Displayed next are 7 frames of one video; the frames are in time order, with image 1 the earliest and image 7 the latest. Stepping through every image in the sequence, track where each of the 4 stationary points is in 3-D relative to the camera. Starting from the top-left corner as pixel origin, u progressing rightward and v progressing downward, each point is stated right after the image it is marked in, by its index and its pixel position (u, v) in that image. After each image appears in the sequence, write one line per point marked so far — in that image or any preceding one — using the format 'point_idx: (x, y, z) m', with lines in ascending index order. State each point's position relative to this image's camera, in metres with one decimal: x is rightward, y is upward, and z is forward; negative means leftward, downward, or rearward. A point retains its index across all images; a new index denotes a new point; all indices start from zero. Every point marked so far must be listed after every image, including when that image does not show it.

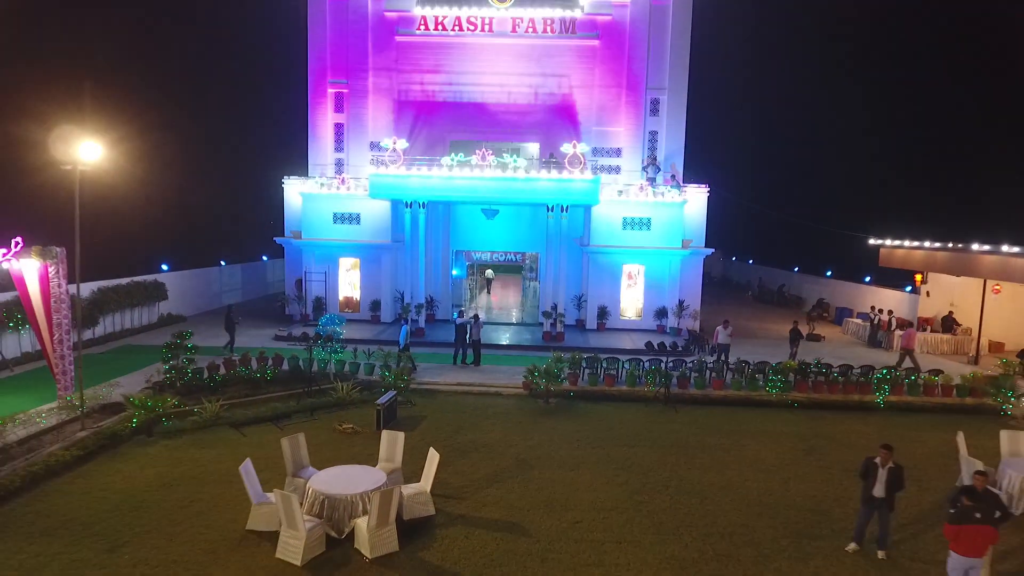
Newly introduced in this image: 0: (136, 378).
0: (-7.7, -1.8, +13.3) m
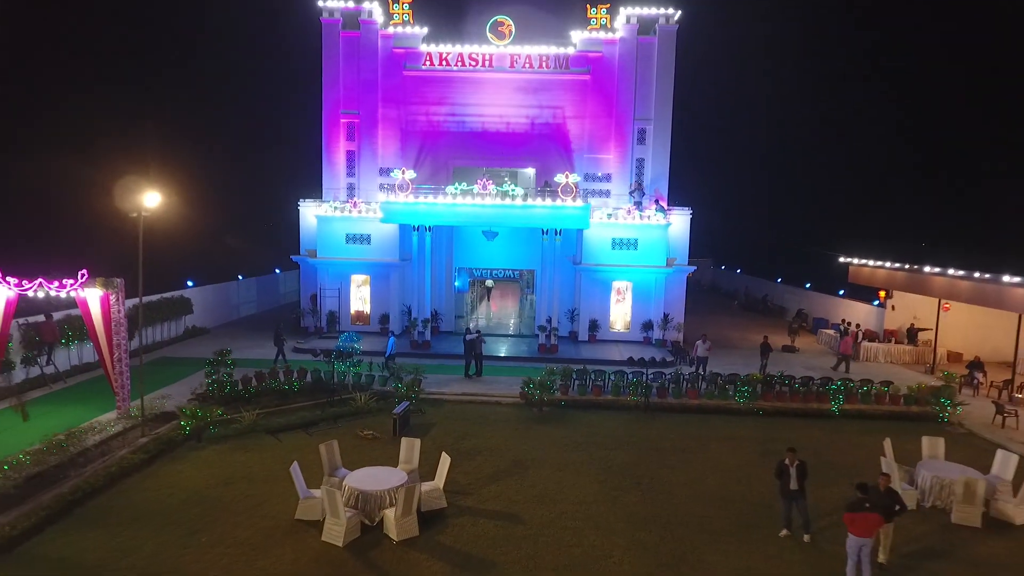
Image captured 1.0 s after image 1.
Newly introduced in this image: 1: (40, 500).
0: (-7.8, -2.4, +15.0) m
1: (-7.0, -3.1, +9.3) m
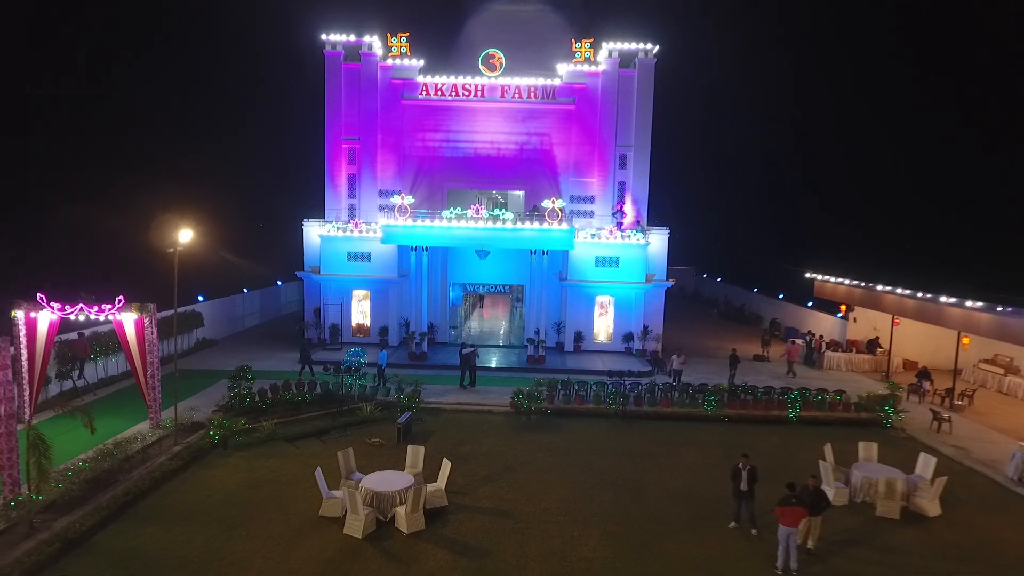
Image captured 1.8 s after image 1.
0: (-8.0, -2.9, +16.6) m
1: (-7.1, -3.7, +10.9) m
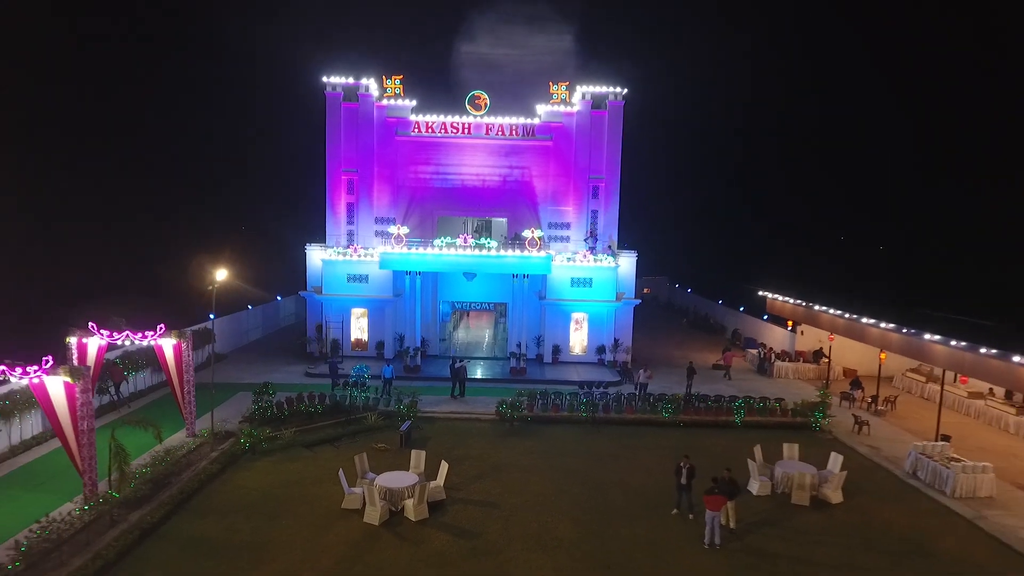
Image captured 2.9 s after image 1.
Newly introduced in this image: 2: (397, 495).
0: (-8.5, -3.7, +19.0) m
1: (-7.4, -4.4, +13.3) m
2: (-2.4, -4.3, +13.2) m
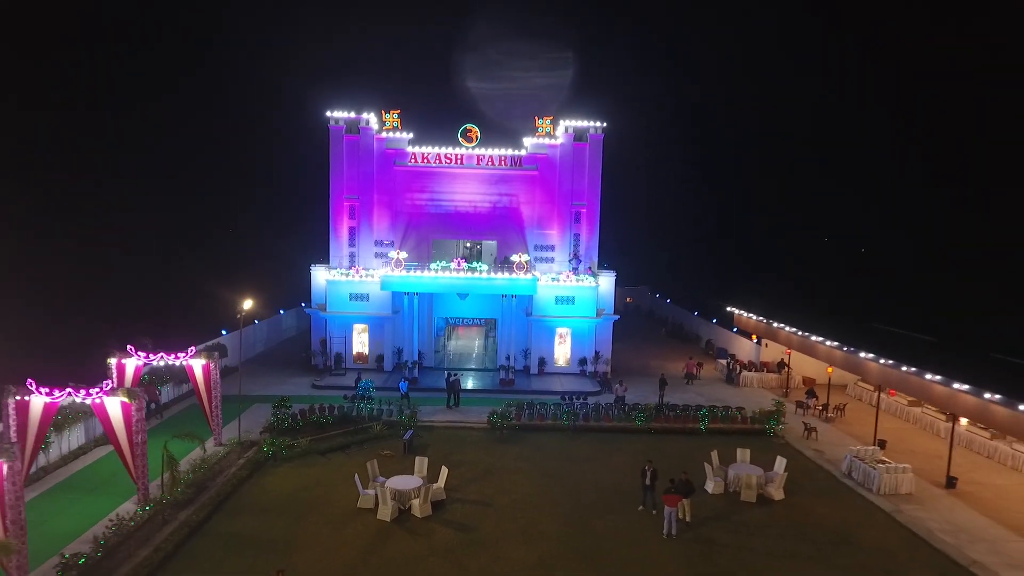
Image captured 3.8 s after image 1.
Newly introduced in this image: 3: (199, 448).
0: (-8.8, -4.5, +21.2) m
1: (-7.6, -5.2, +15.5) m
2: (-2.6, -5.1, +15.5) m
3: (-9.4, -4.8, +18.9) m
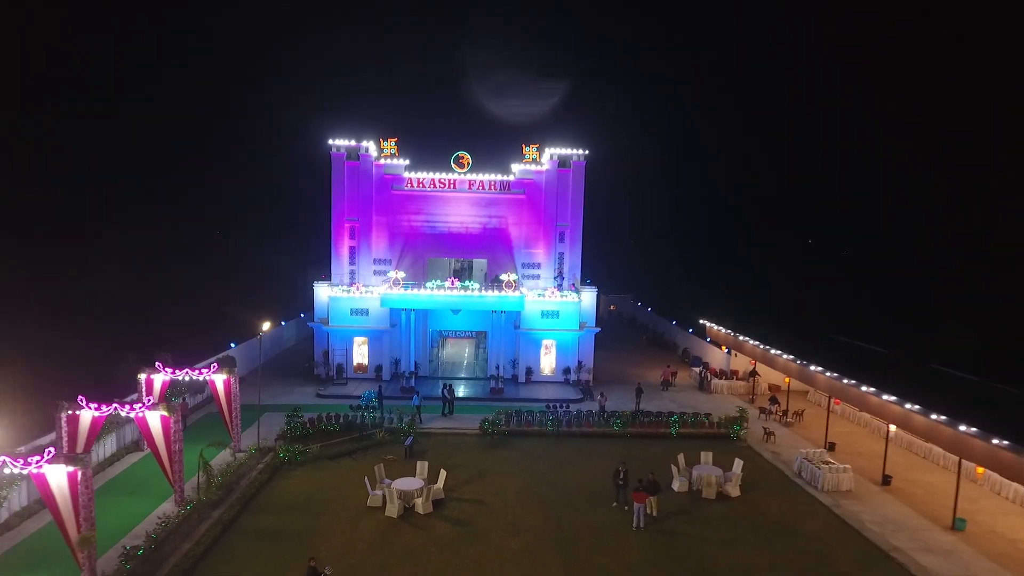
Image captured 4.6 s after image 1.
0: (-9.2, -5.2, +23.3) m
1: (-7.9, -6.0, +17.7) m
2: (-2.9, -5.8, +17.8) m
3: (-9.7, -5.5, +21.0) m
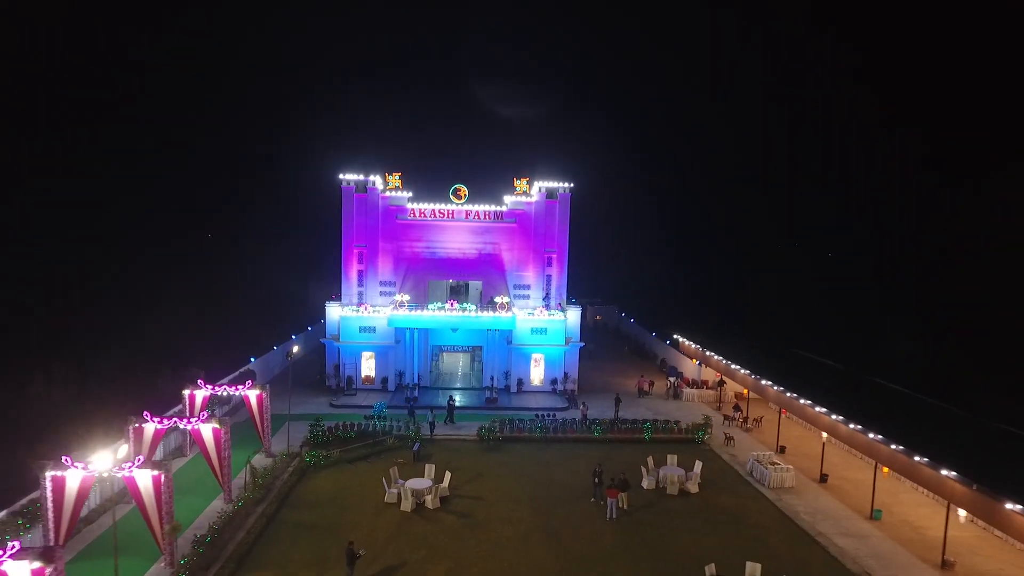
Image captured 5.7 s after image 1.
0: (-9.5, -6.3, +26.6) m
1: (-8.1, -7.0, +21.0) m
2: (-3.1, -6.9, +21.2) m
3: (-10.0, -6.6, +24.3) m
